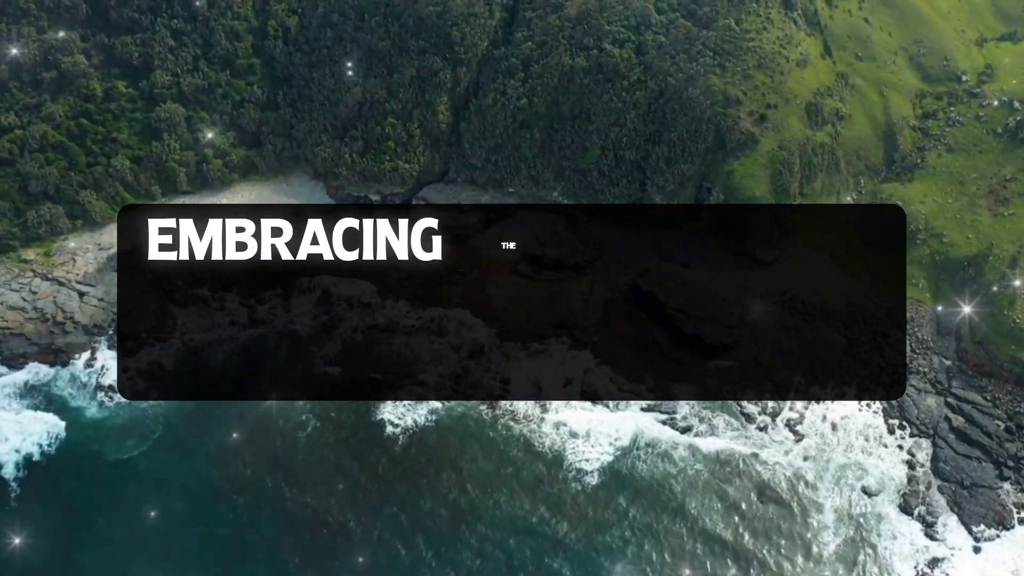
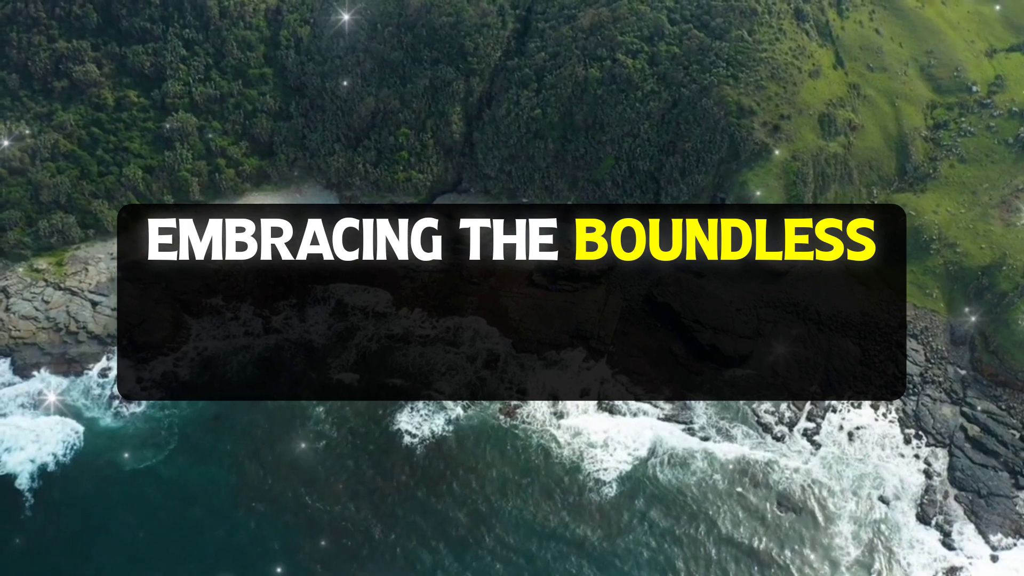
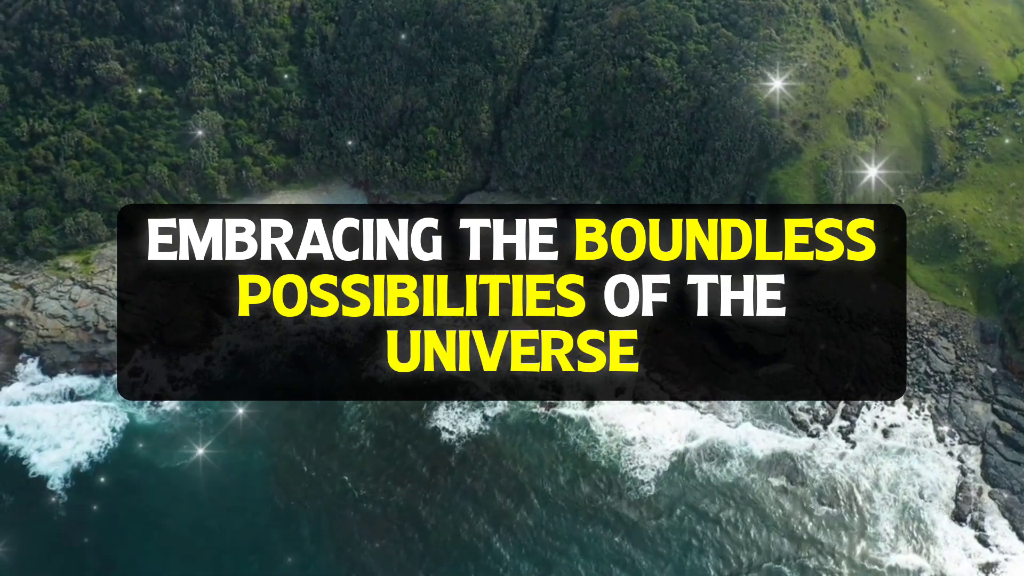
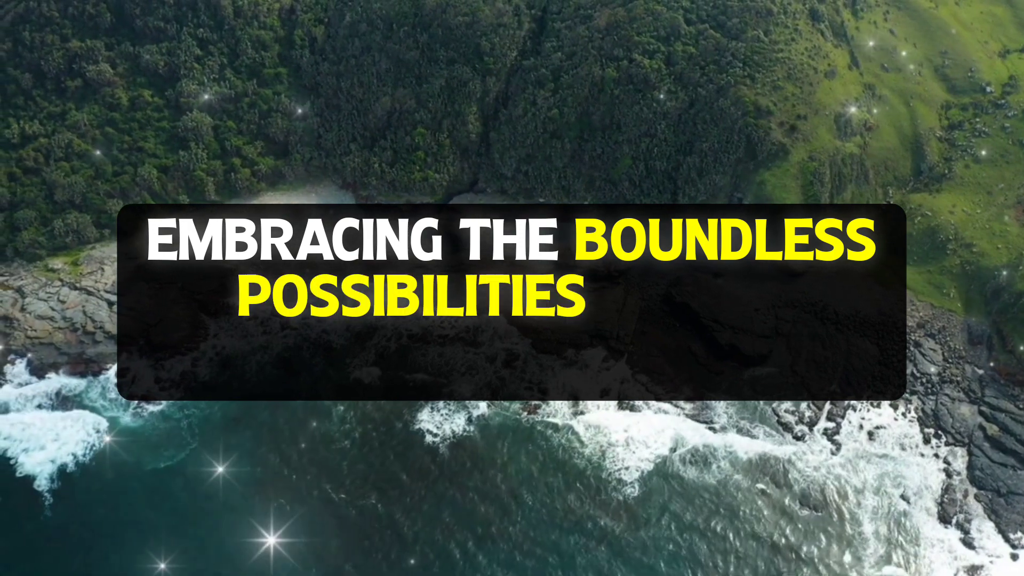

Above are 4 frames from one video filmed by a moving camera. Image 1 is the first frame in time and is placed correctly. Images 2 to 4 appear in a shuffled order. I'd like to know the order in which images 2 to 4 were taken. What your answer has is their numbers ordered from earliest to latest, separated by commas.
2, 4, 3
